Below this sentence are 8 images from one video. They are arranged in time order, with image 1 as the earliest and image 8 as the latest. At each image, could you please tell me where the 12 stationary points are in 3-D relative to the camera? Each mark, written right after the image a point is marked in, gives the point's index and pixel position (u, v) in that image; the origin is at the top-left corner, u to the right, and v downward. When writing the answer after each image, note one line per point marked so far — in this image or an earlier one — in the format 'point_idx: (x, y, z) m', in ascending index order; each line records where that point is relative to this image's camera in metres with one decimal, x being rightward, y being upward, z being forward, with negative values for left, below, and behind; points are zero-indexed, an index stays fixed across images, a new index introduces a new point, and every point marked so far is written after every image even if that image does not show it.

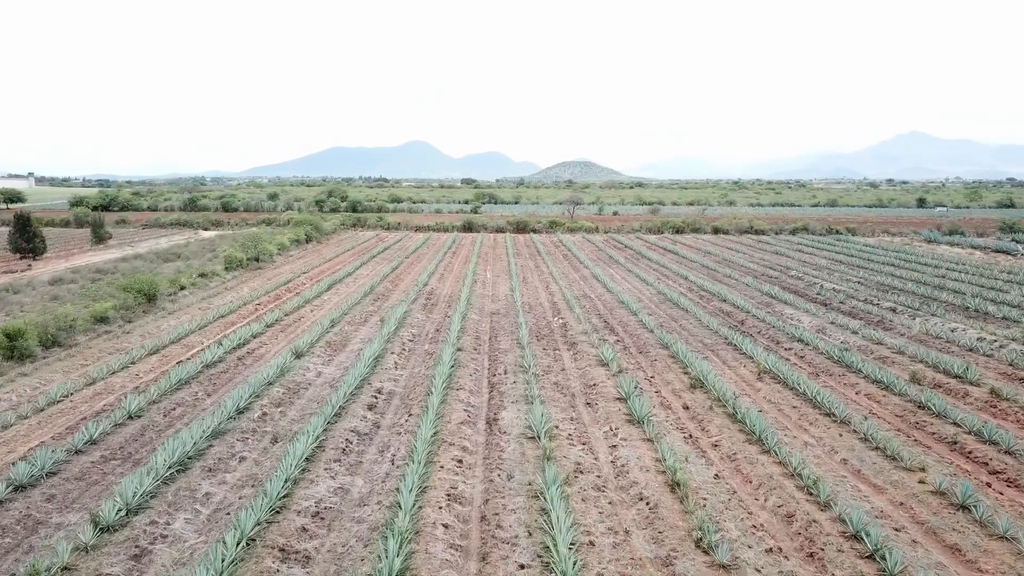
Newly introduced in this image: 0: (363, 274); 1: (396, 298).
0: (-4.2, +0.4, +18.3) m
1: (-2.6, -0.3, +14.8) m
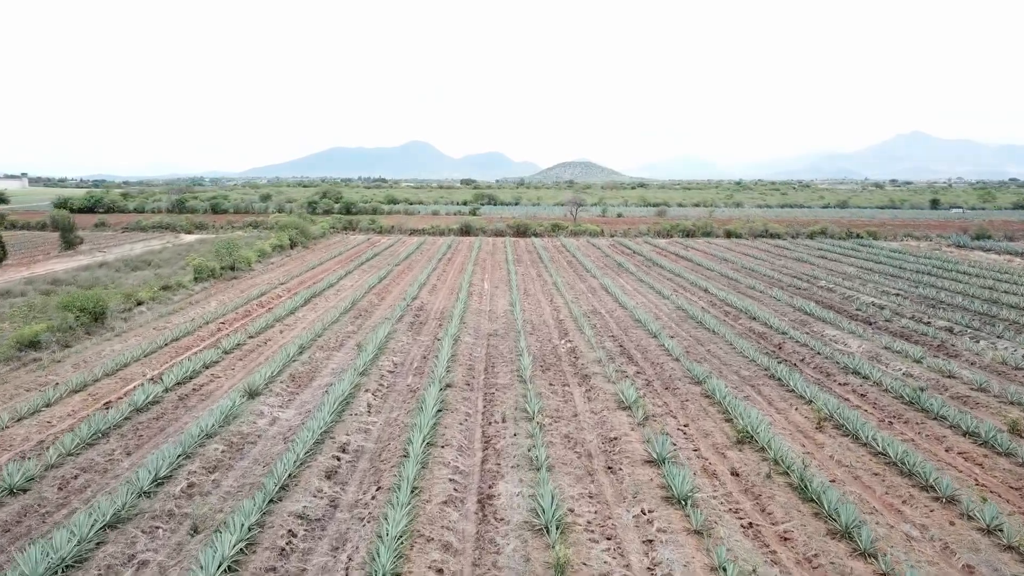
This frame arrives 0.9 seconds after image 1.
0: (-4.2, 0.0, +16.5) m
1: (-2.6, -0.6, +13.0) m
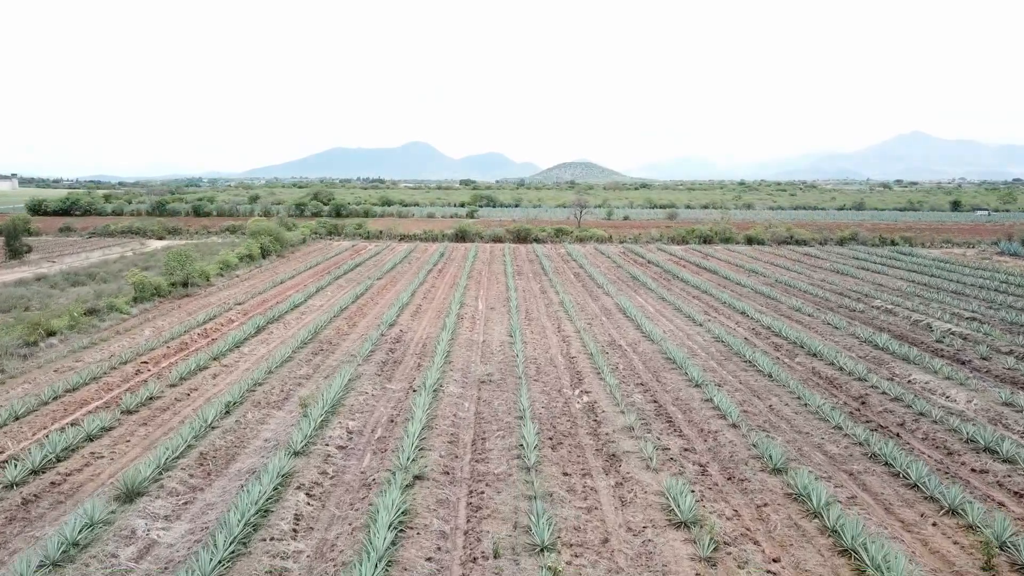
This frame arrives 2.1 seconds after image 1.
0: (-4.2, -0.4, +13.9) m
1: (-2.6, -1.0, +10.4) m
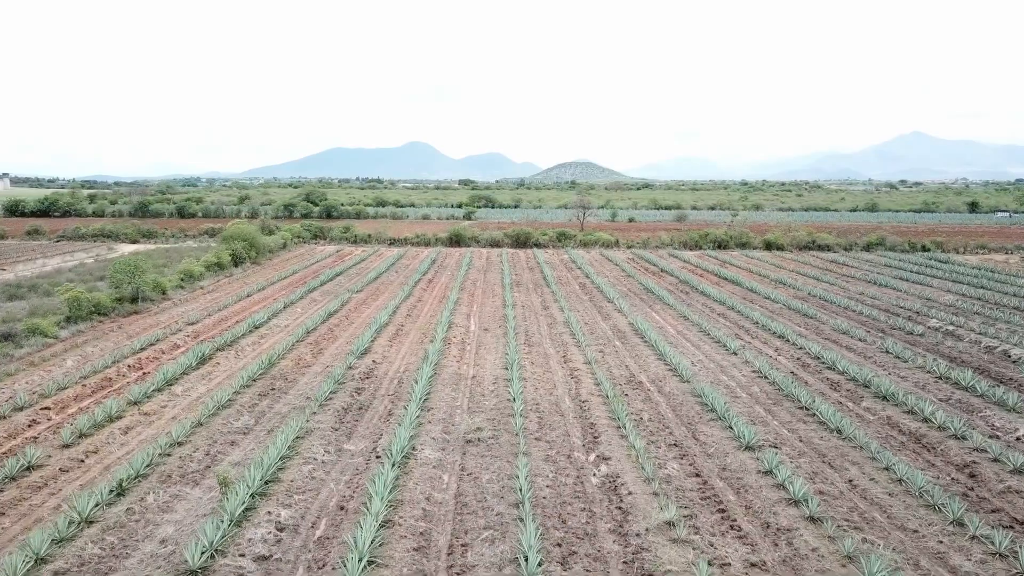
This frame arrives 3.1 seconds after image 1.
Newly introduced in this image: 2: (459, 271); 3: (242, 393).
0: (-4.3, -0.7, +11.9) m
1: (-2.7, -1.3, +8.4) m
2: (-1.5, +0.5, +18.8) m
3: (-3.5, -1.3, +8.4) m
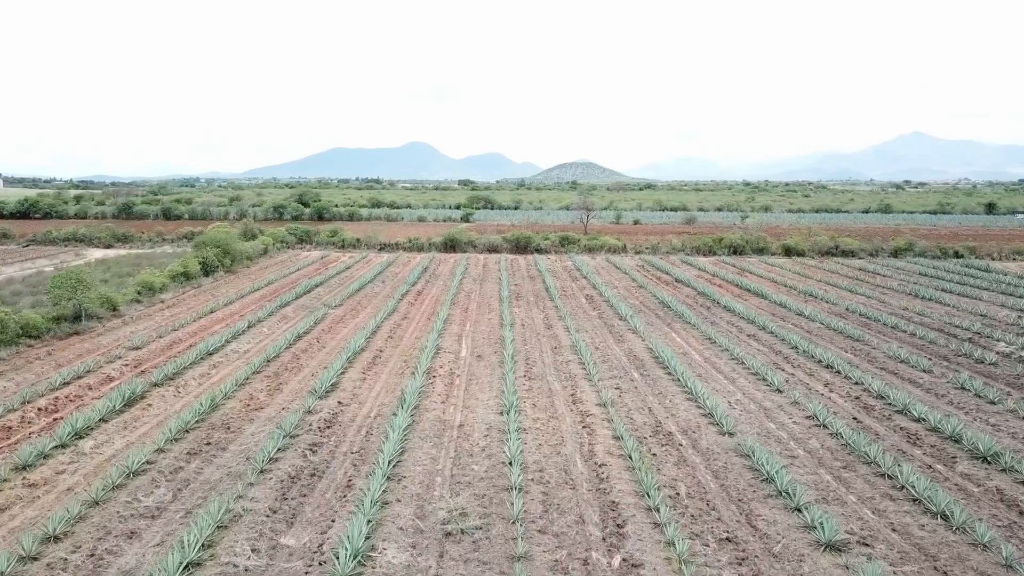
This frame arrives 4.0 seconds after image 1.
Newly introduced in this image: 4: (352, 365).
0: (-4.3, -1.0, +10.2) m
1: (-2.7, -1.6, +6.7) m
2: (-1.5, +0.2, +17.1) m
3: (-3.5, -1.6, +6.6) m
4: (-2.3, -1.1, +9.5) m
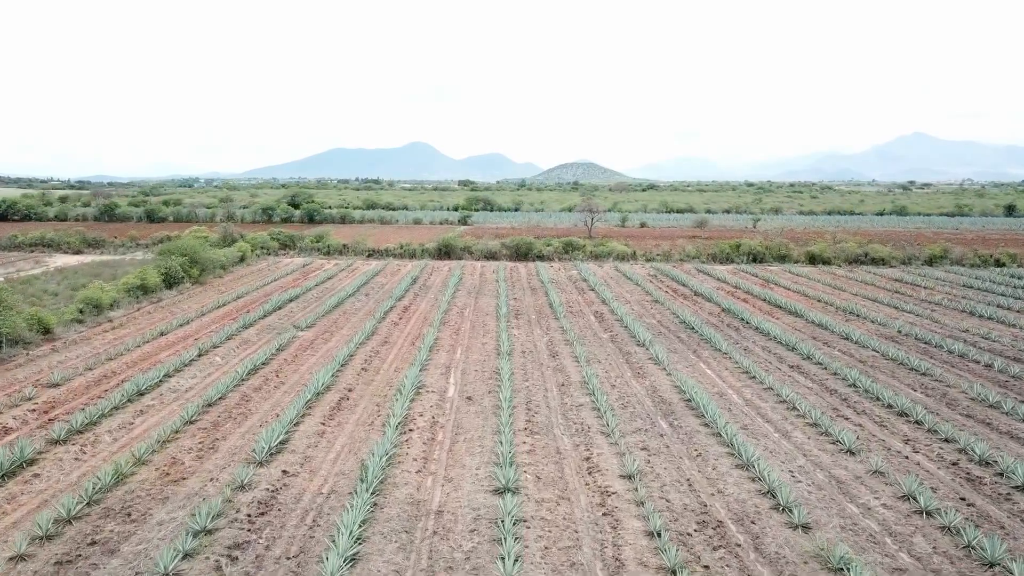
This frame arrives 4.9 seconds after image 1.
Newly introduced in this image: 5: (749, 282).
0: (-4.3, -1.4, +8.3) m
1: (-2.7, -2.0, +4.8) m
2: (-1.6, -0.1, +15.2) m
3: (-3.5, -2.0, +4.8) m
4: (-2.4, -1.4, +7.7) m
5: (+6.3, +0.2, +17.3) m
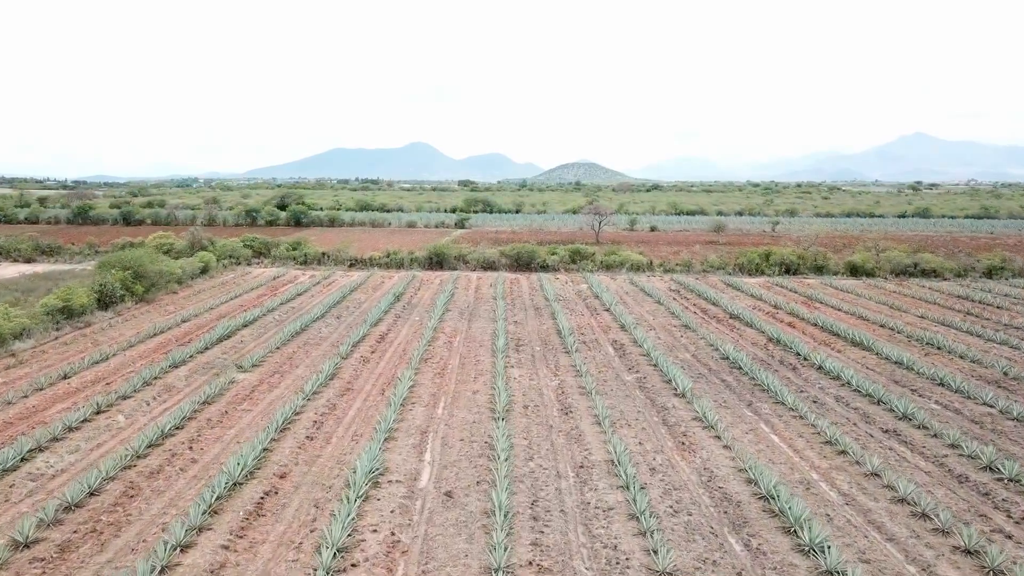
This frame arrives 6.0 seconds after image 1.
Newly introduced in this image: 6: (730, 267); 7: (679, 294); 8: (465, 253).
0: (-4.3, -1.8, +5.9) m
1: (-2.8, -2.4, +2.4) m
2: (-1.6, -0.6, +12.8) m
3: (-3.6, -2.4, +2.3) m
4: (-2.4, -1.8, +5.2) m
5: (+6.3, -0.2, +14.8) m
6: (+6.2, +0.7, +18.6) m
7: (+4.0, -0.2, +15.4) m
8: (-1.4, +1.1, +19.9) m
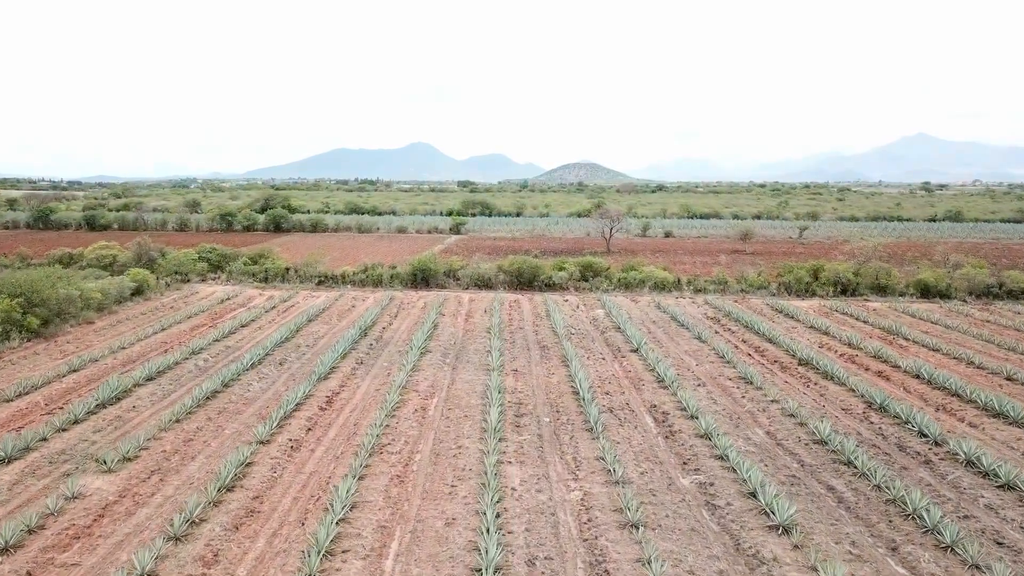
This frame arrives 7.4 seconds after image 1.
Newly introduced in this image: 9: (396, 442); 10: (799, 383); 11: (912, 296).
0: (-4.4, -2.3, +2.8) m
1: (-2.8, -2.9, -0.7) m
2: (-1.6, -1.1, +9.7) m
3: (-3.6, -2.9, -0.8) m
4: (-2.4, -2.4, +2.1) m
5: (+6.2, -0.8, +11.7) m
6: (+6.2, +0.1, +15.5) m
7: (+4.0, -0.7, +12.3) m
8: (-1.4, +0.5, +16.8) m
9: (-1.2, -1.6, +6.9) m
10: (+3.9, -1.3, +9.0) m
11: (+9.1, -0.2, +14.8) m
